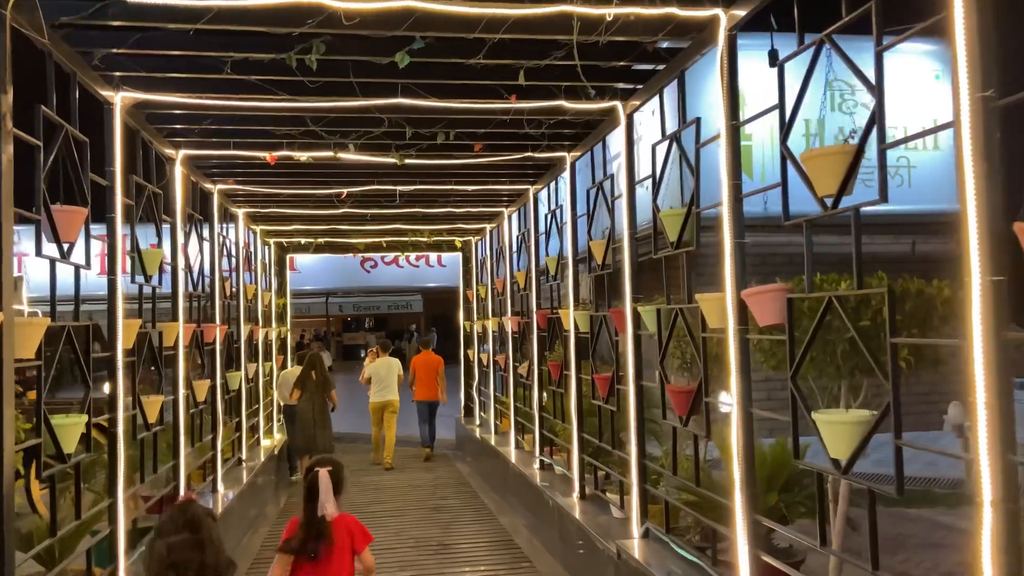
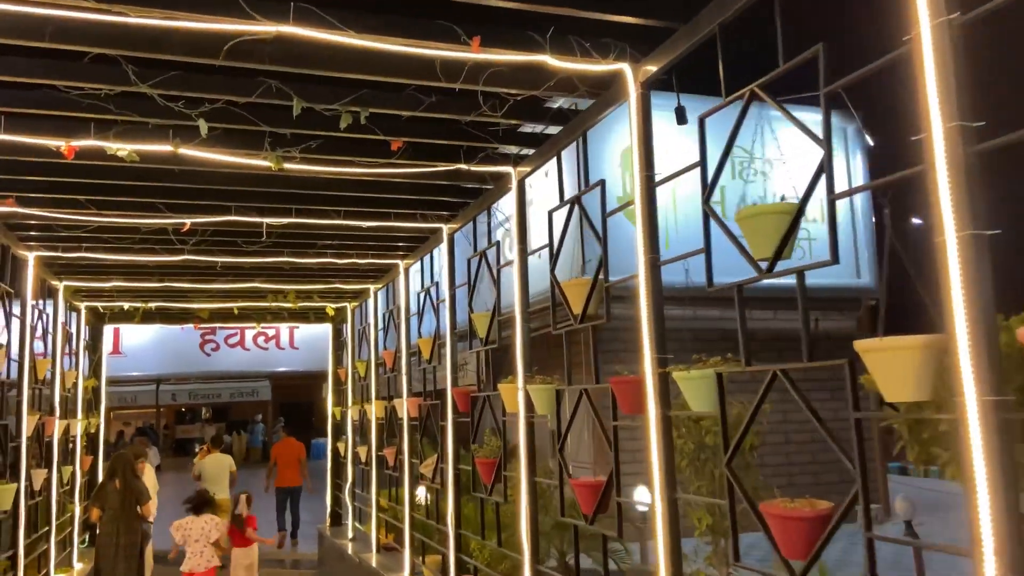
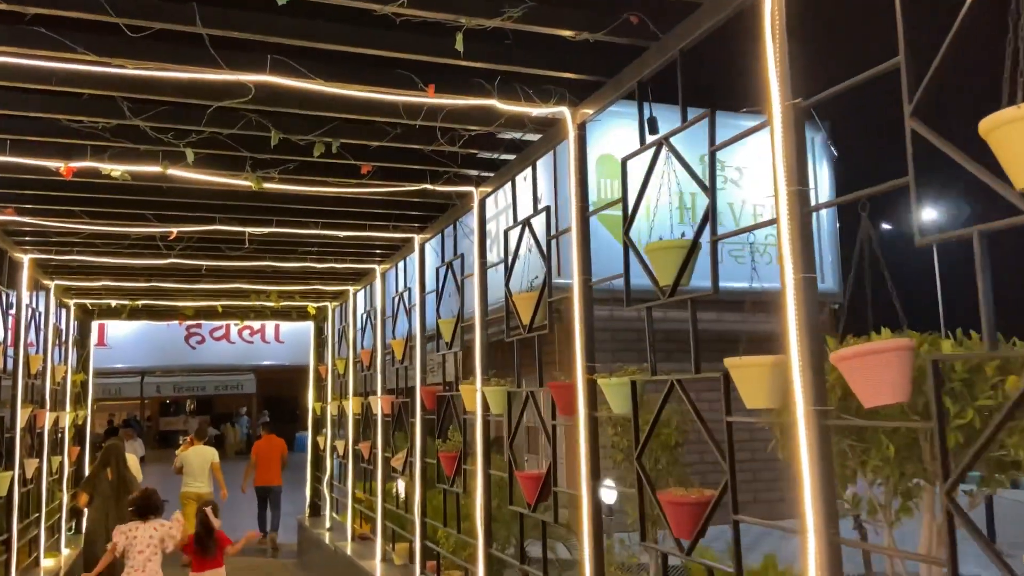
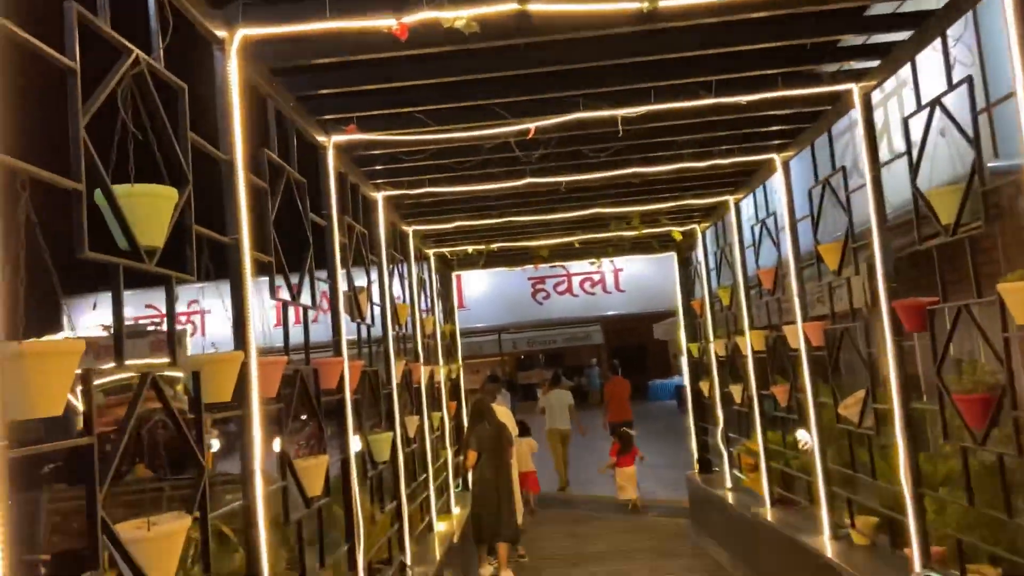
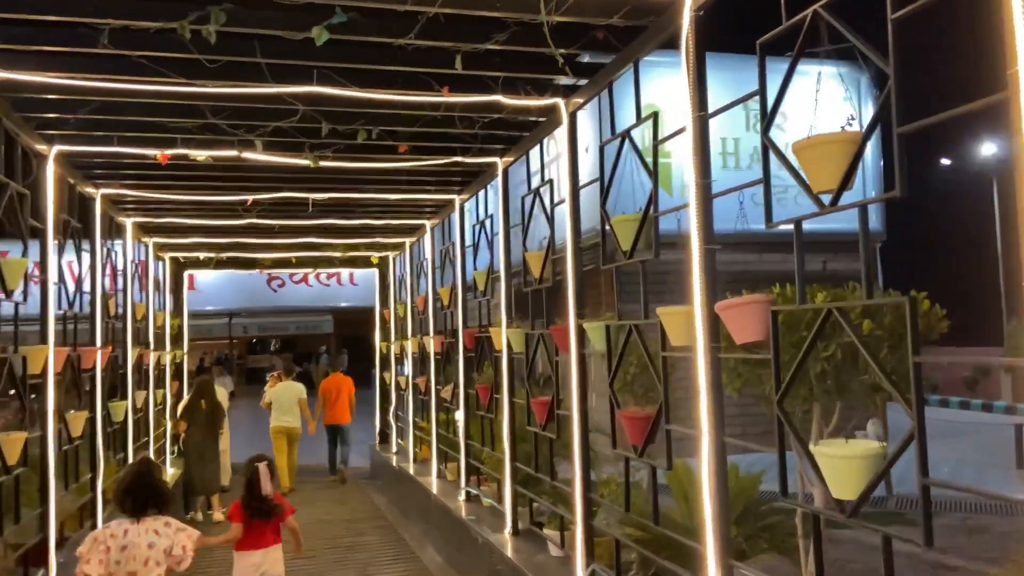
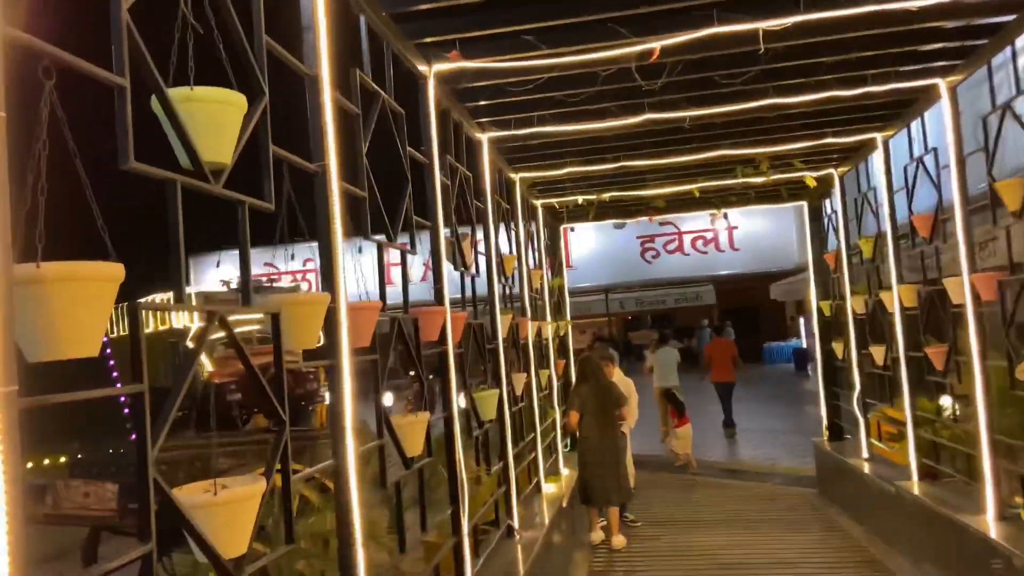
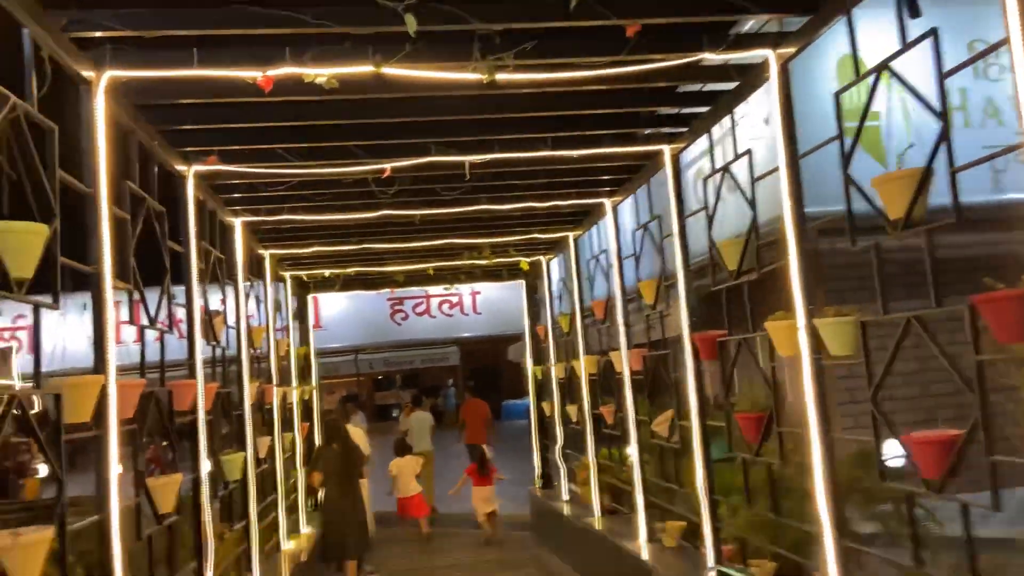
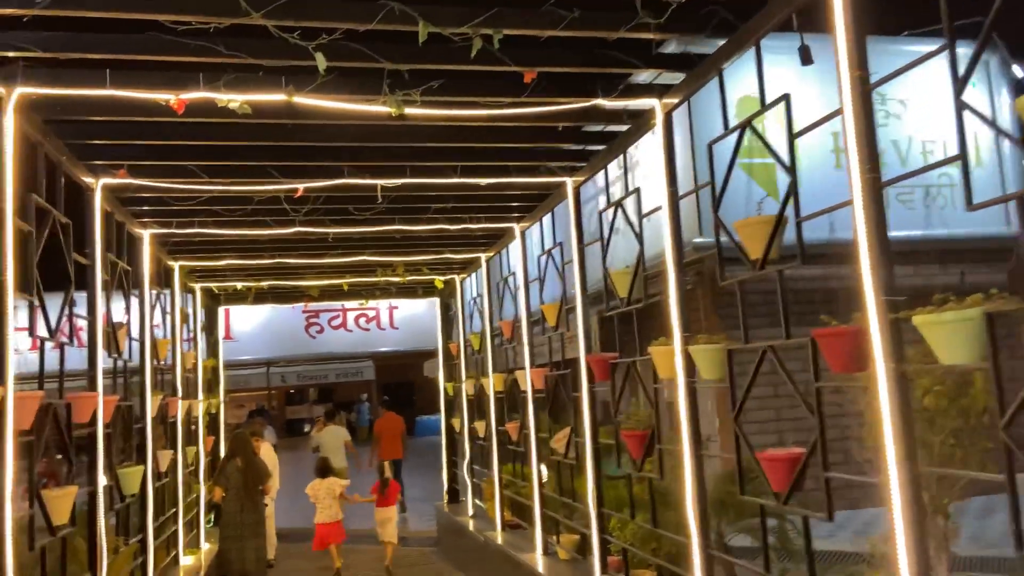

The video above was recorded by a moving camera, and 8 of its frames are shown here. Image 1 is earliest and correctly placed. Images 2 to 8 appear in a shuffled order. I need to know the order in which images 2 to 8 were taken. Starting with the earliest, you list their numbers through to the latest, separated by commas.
5, 3, 2, 8, 7, 4, 6
